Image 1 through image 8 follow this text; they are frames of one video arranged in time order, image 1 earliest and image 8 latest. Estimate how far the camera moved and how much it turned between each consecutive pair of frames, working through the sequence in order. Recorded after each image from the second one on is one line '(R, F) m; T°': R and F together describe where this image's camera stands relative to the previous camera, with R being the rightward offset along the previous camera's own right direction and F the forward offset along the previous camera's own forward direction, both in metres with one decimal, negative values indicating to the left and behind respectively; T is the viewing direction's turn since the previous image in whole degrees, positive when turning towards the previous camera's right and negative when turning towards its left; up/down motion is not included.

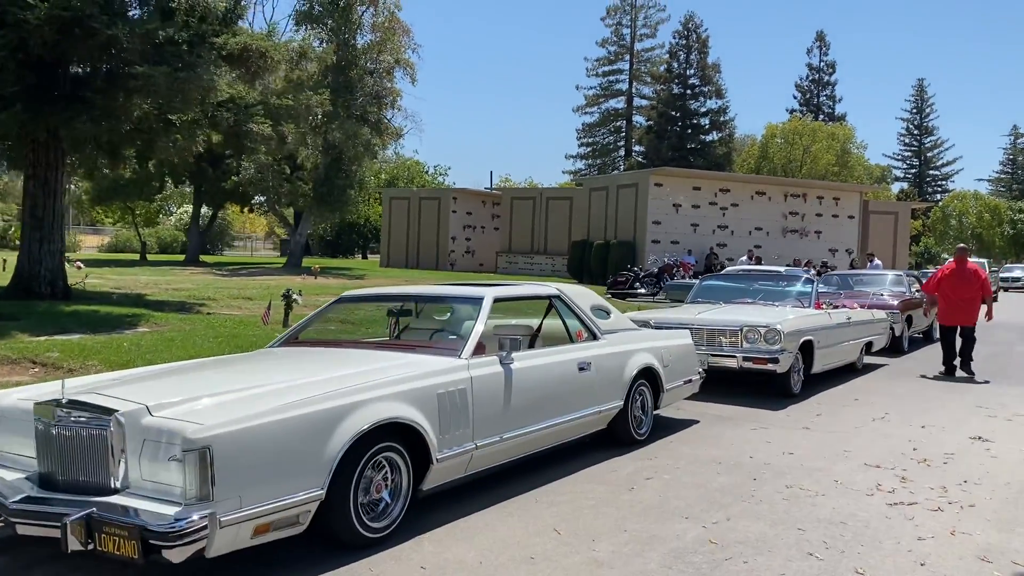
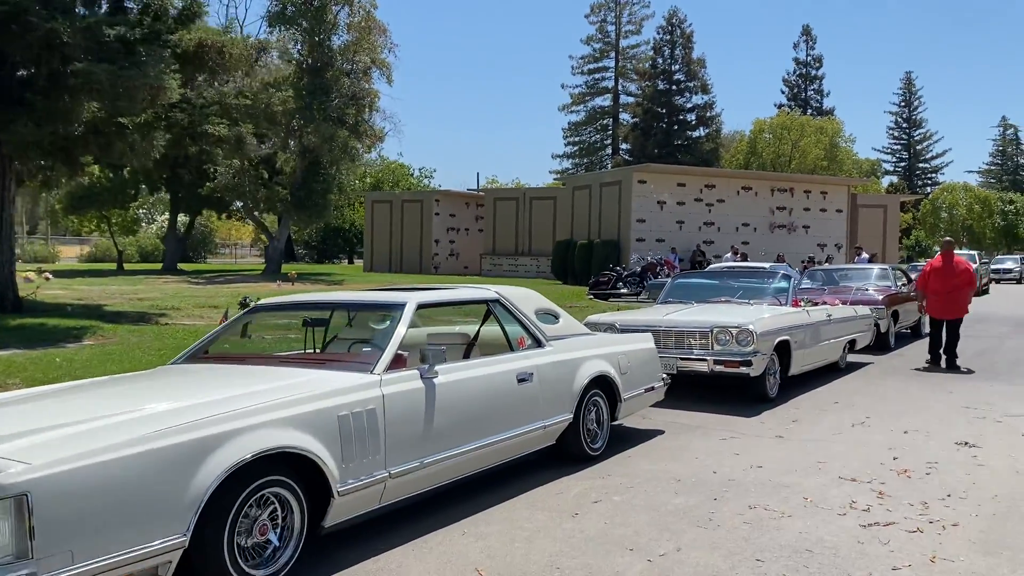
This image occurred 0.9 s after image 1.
(+0.4, +0.6) m; 0°
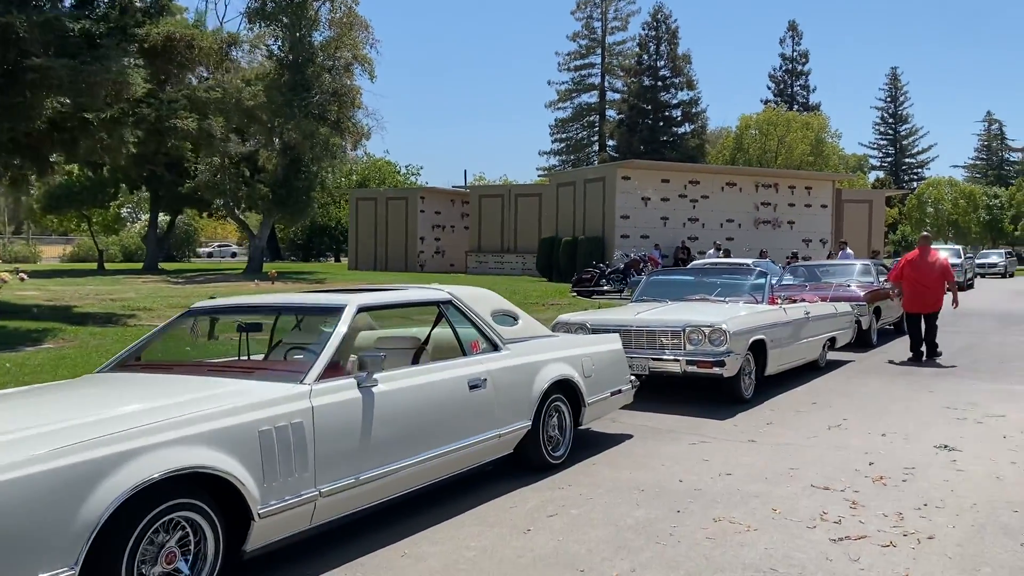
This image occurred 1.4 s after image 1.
(+0.2, +0.3) m; +1°
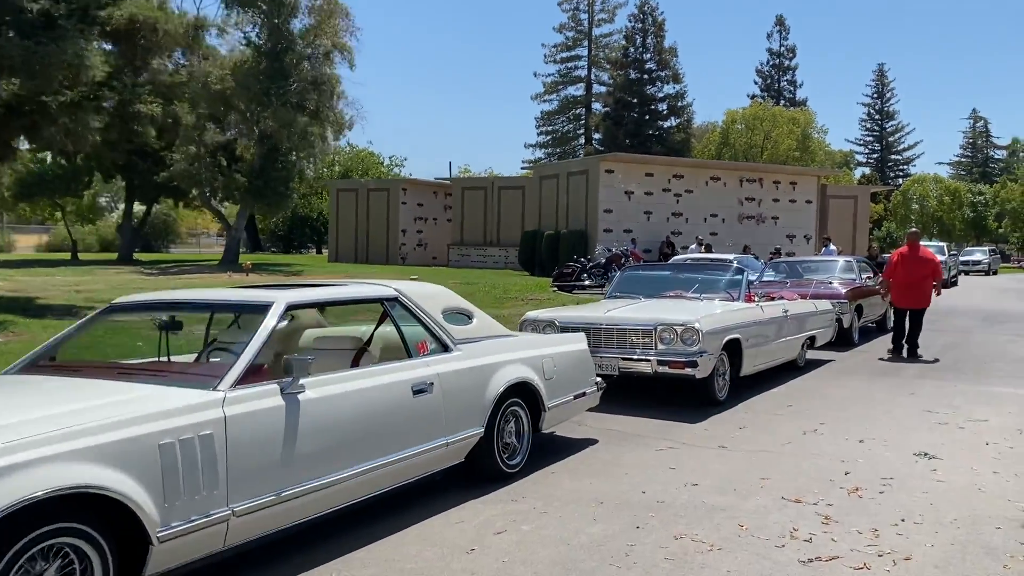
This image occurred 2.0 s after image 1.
(+0.2, +0.4) m; +1°
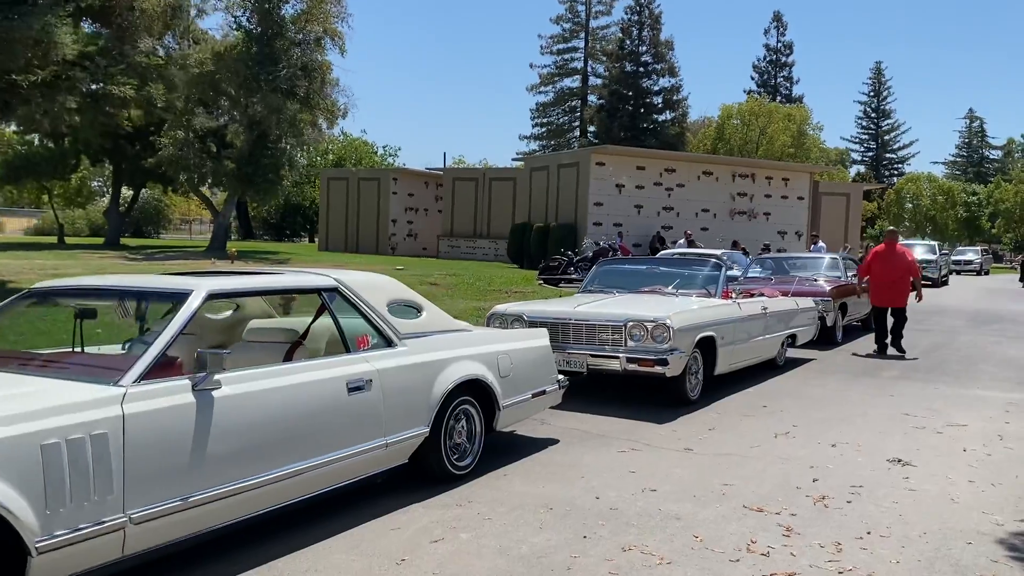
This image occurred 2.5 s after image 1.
(+0.3, +0.3) m; 0°
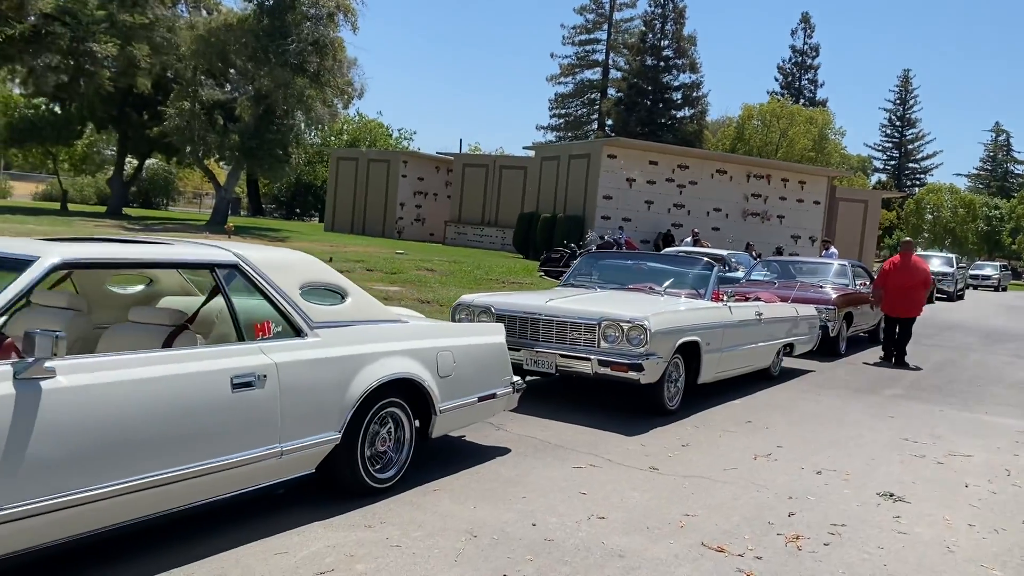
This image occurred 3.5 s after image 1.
(+0.4, +0.7) m; -1°
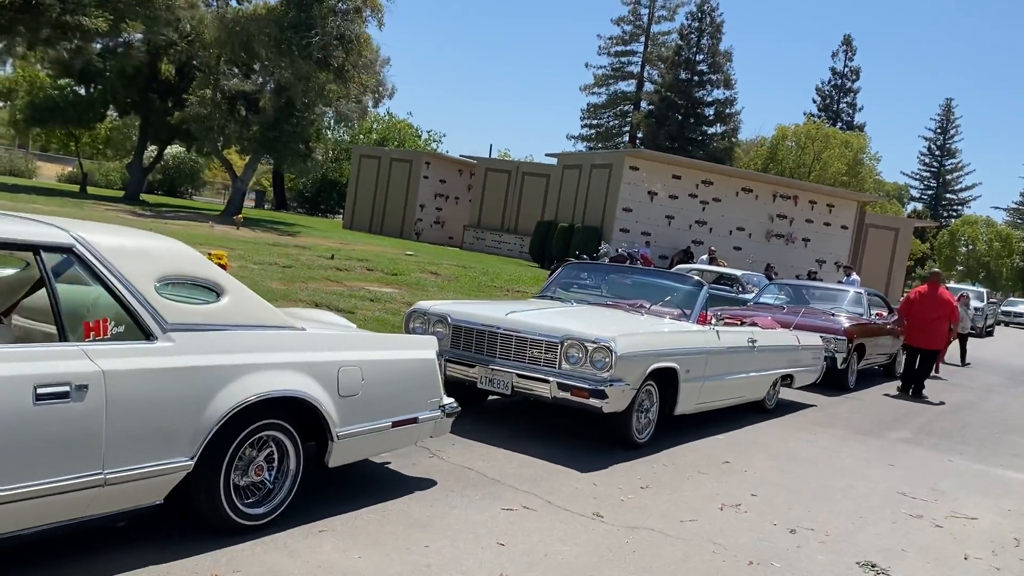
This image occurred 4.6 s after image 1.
(+0.5, +0.8) m; -2°
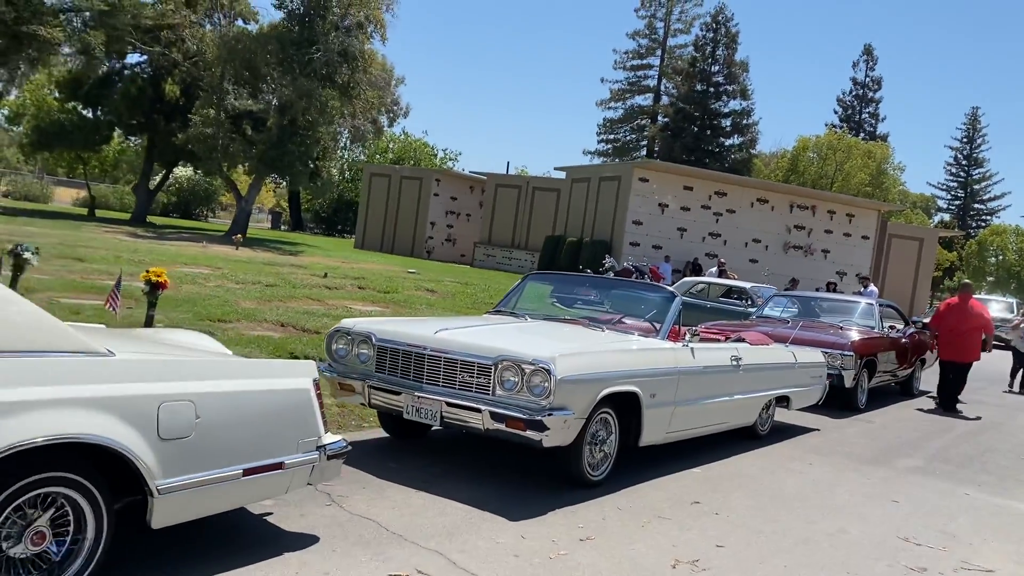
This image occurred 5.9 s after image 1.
(+0.6, +0.9) m; -2°
